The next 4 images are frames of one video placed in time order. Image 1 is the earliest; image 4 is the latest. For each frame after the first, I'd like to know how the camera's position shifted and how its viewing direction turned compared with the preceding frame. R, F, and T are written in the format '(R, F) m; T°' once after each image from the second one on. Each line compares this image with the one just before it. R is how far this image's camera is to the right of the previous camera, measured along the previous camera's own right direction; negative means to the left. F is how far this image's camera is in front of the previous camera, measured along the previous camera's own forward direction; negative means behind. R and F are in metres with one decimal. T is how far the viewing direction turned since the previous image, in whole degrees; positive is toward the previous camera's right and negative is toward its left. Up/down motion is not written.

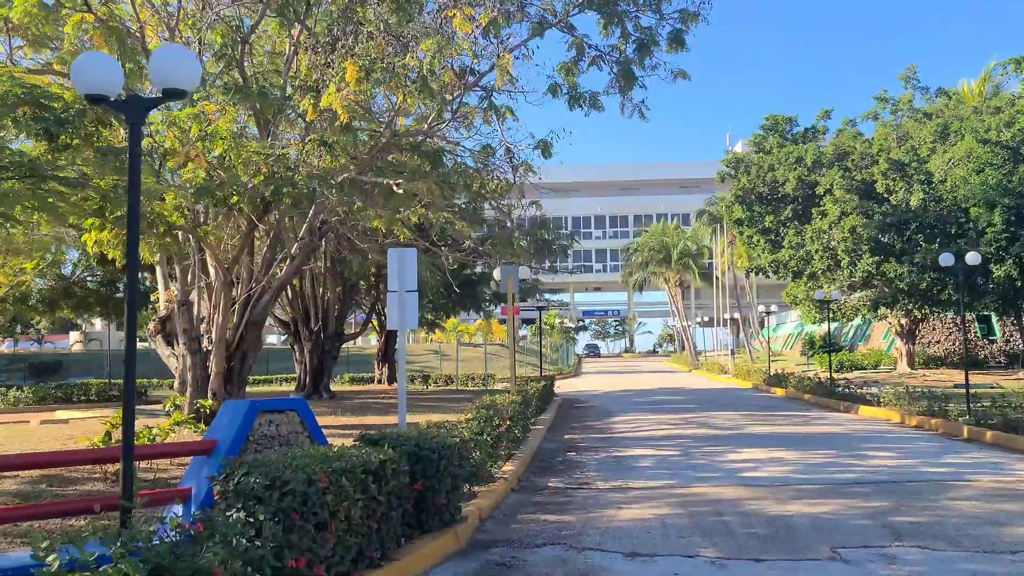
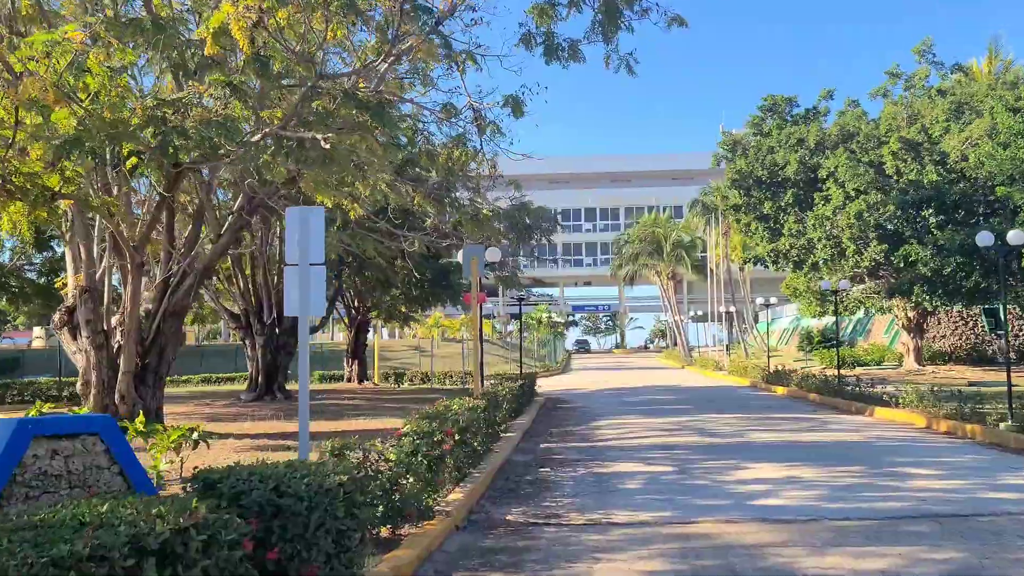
(+0.3, +2.2) m; 0°
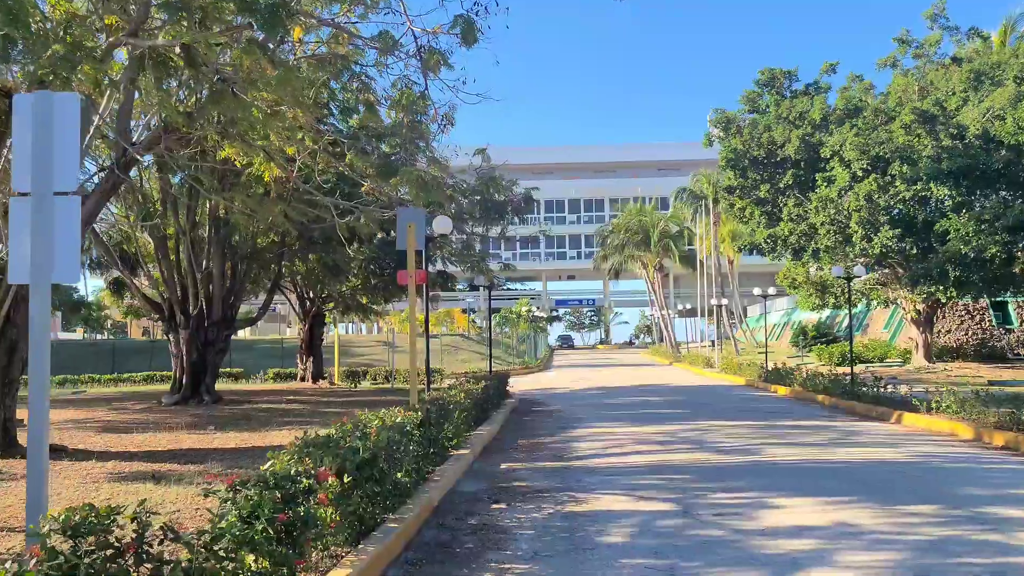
(+0.3, +2.8) m; +1°
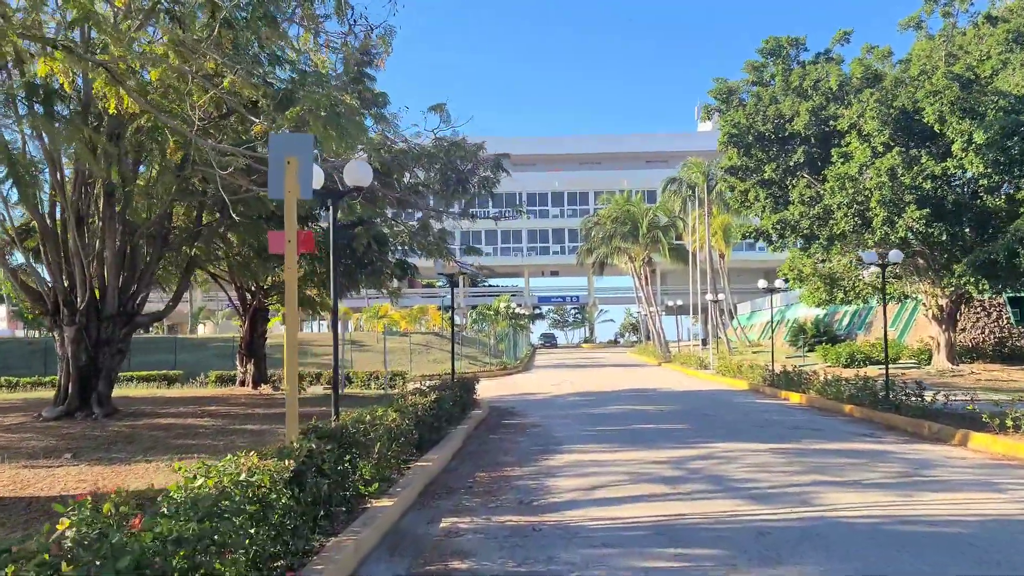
(+0.3, +3.3) m; +1°
